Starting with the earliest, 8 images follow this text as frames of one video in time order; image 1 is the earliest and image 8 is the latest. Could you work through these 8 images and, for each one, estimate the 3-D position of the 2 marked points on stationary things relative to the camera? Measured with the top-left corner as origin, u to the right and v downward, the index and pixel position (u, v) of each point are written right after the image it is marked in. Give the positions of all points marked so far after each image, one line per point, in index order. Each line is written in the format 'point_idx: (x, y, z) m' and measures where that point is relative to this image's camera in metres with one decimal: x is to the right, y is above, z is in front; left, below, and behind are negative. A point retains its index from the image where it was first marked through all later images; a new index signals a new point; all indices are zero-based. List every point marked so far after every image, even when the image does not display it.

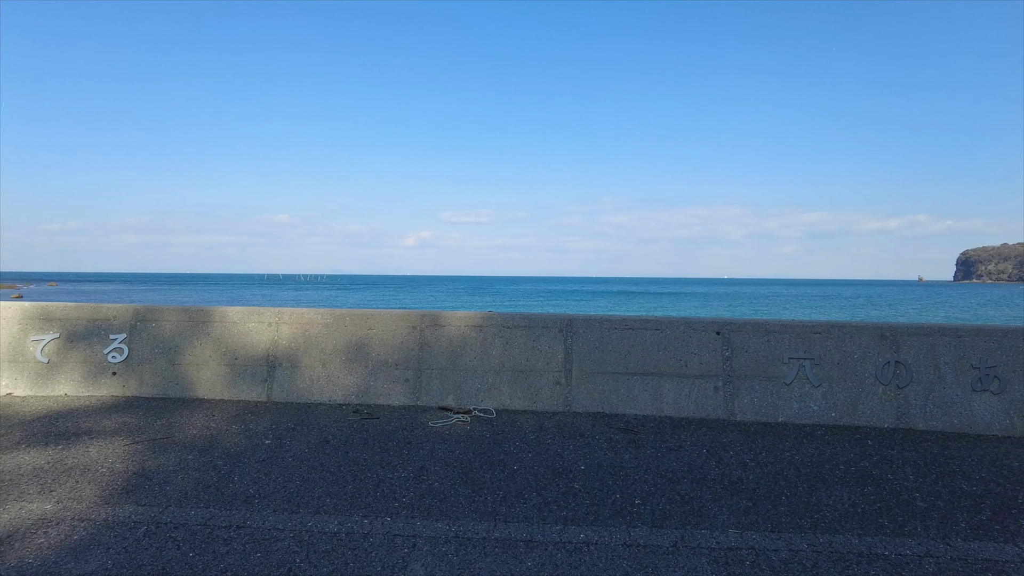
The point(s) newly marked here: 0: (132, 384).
0: (-3.2, -0.8, +6.0) m
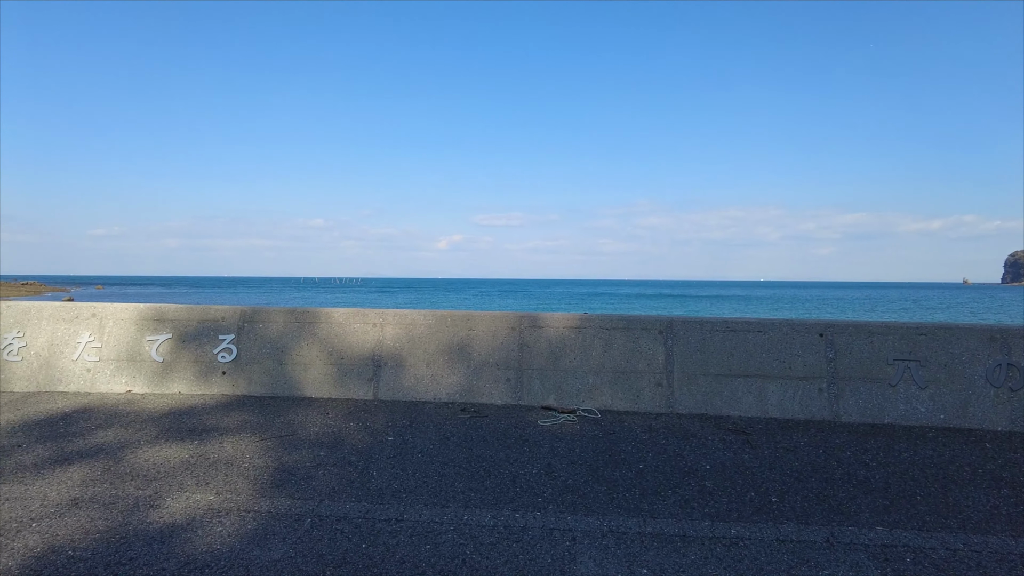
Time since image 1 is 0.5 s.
0: (-2.3, -0.8, +6.2) m
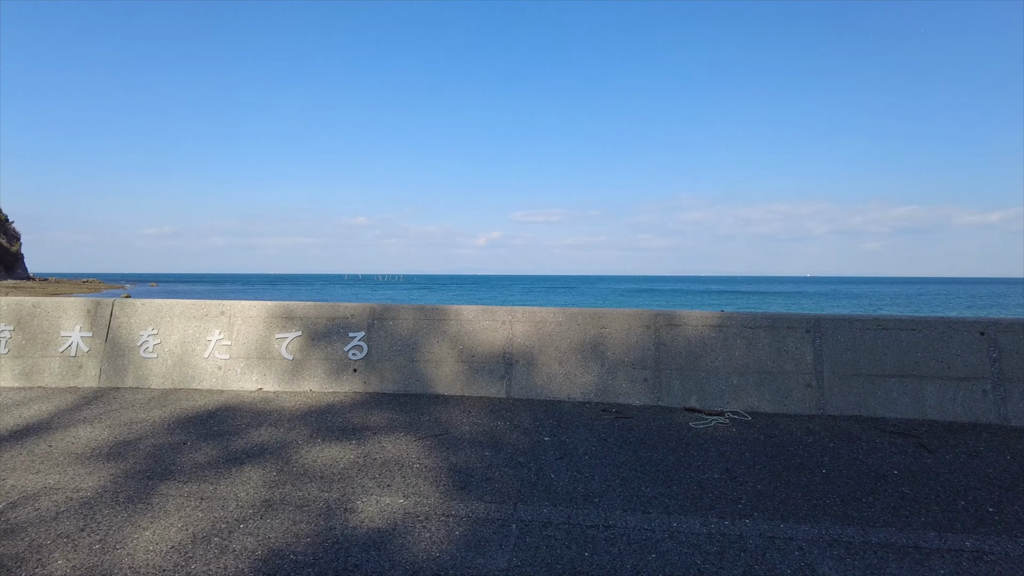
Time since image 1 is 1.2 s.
0: (-1.2, -0.8, +6.1) m
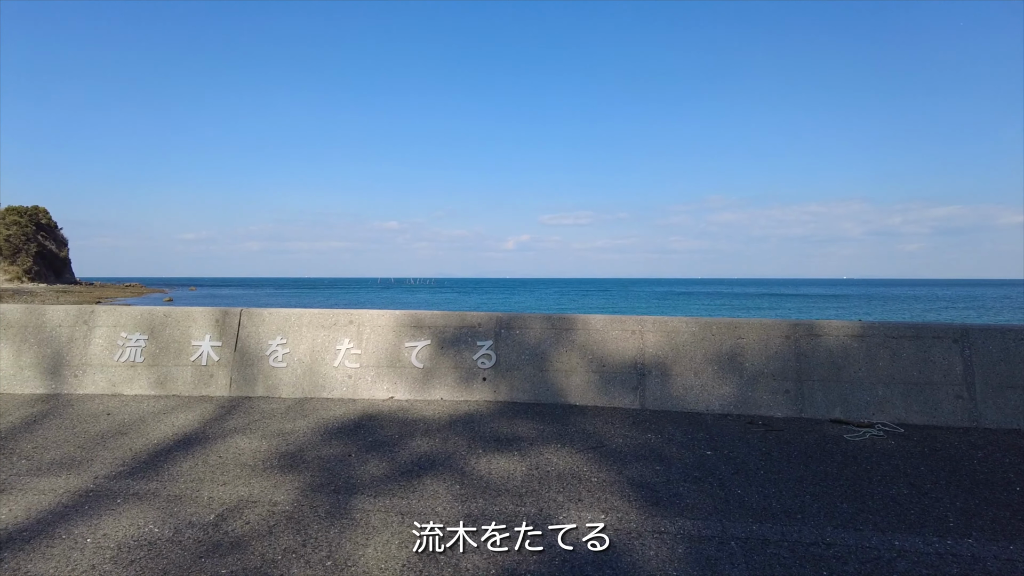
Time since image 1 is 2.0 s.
0: (-0.1, -0.9, +6.1) m
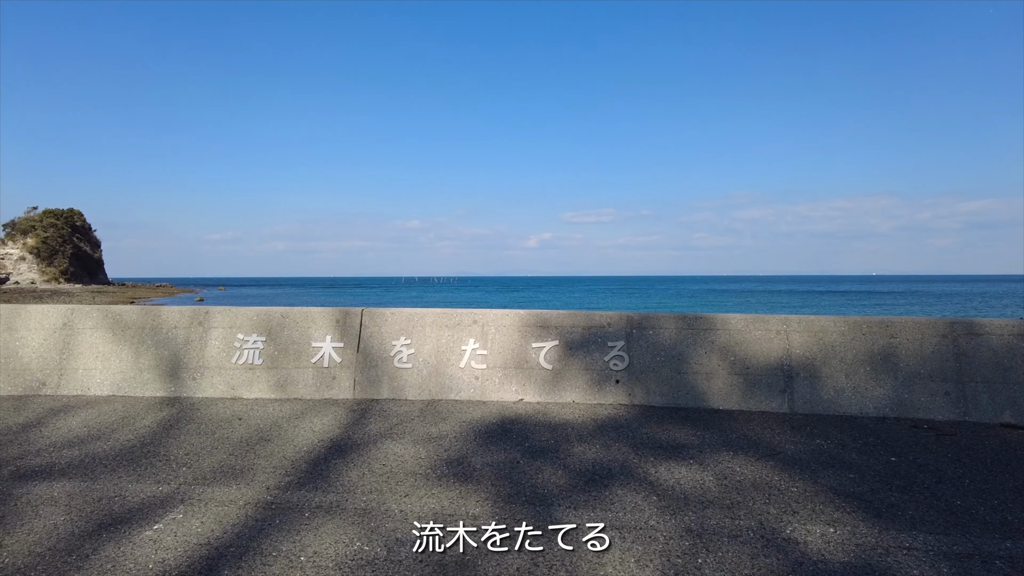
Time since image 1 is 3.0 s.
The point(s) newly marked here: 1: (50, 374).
0: (+1.0, -0.9, +5.9) m
1: (-4.0, -0.7, +6.2) m
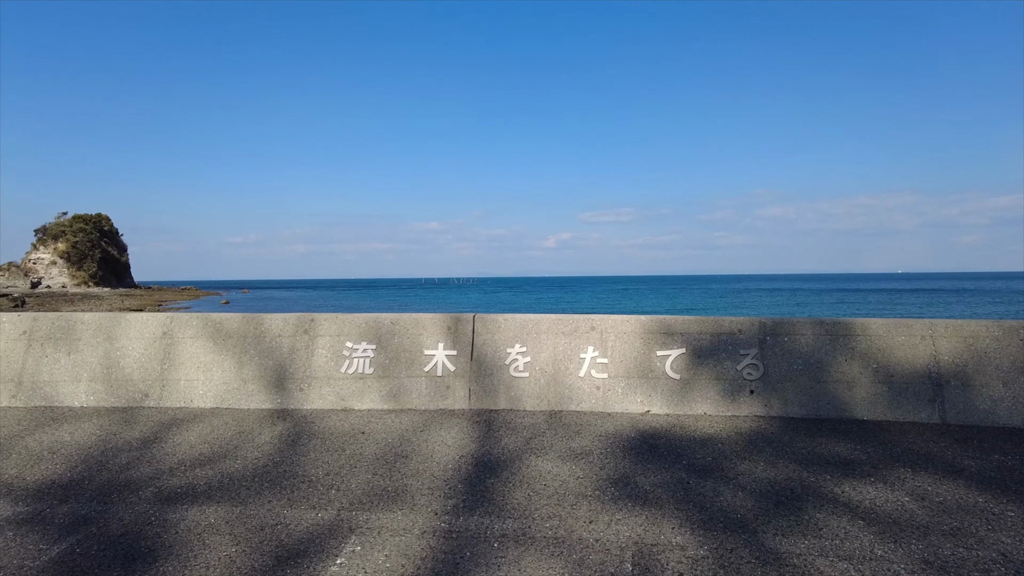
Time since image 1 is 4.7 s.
0: (+2.0, -0.9, +5.5) m
1: (-3.0, -0.8, +6.0) m
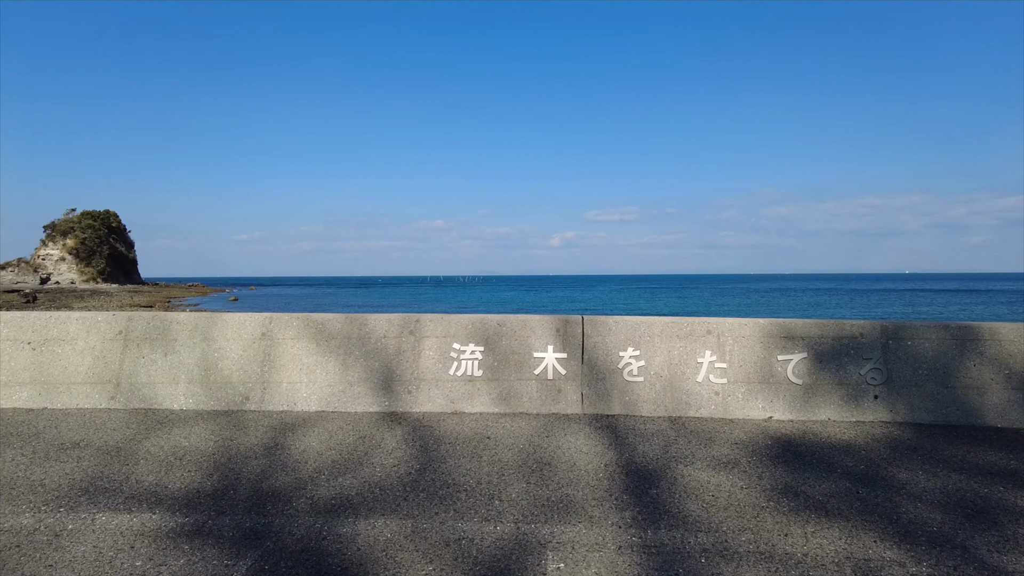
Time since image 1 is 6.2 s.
0: (+2.9, -0.9, +5.3) m
1: (-2.1, -0.8, +5.8) m
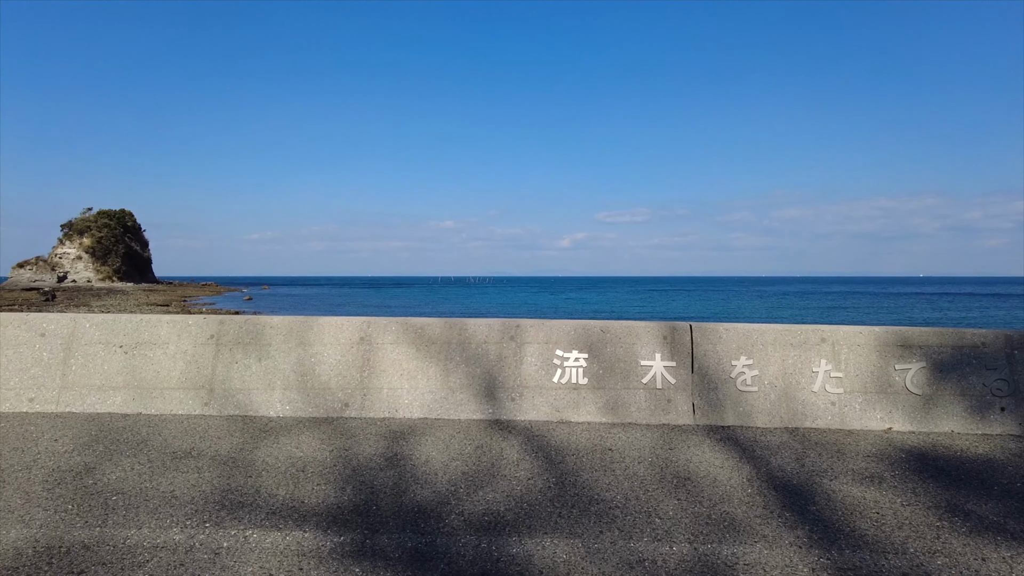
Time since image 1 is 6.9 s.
0: (+3.8, -1.0, +5.1) m
1: (-1.3, -0.8, +5.7) m
